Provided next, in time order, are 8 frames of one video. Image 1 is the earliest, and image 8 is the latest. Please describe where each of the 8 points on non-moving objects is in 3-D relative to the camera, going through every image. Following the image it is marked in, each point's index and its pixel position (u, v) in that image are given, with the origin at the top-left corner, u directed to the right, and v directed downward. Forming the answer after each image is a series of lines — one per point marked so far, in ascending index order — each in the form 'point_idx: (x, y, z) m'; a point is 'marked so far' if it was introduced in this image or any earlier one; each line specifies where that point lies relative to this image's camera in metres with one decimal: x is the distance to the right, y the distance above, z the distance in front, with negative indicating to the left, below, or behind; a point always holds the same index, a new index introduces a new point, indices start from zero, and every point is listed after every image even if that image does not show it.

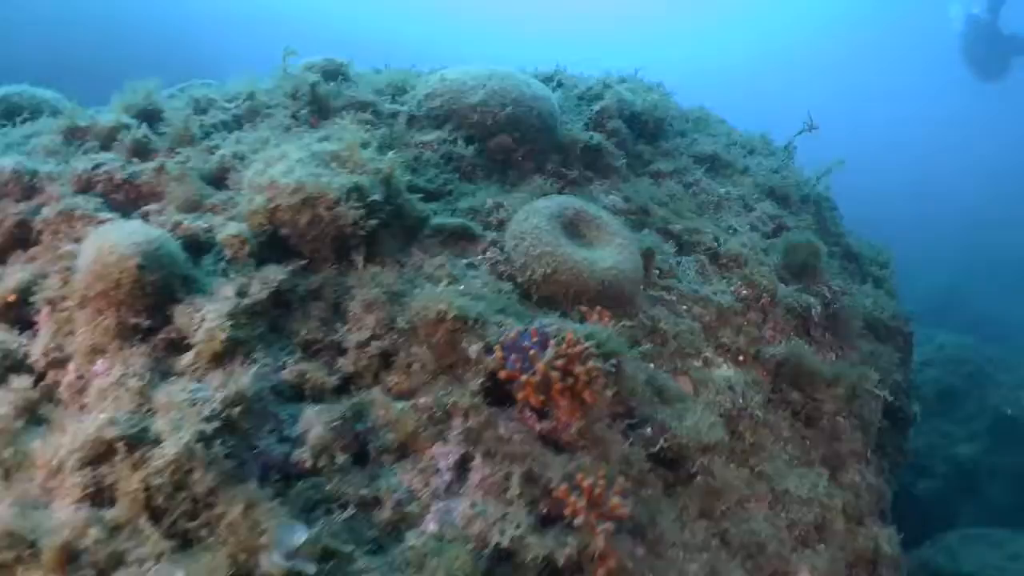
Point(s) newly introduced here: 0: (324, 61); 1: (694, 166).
0: (-2.7, +3.3, +7.2) m
1: (+2.6, +1.7, +7.1) m
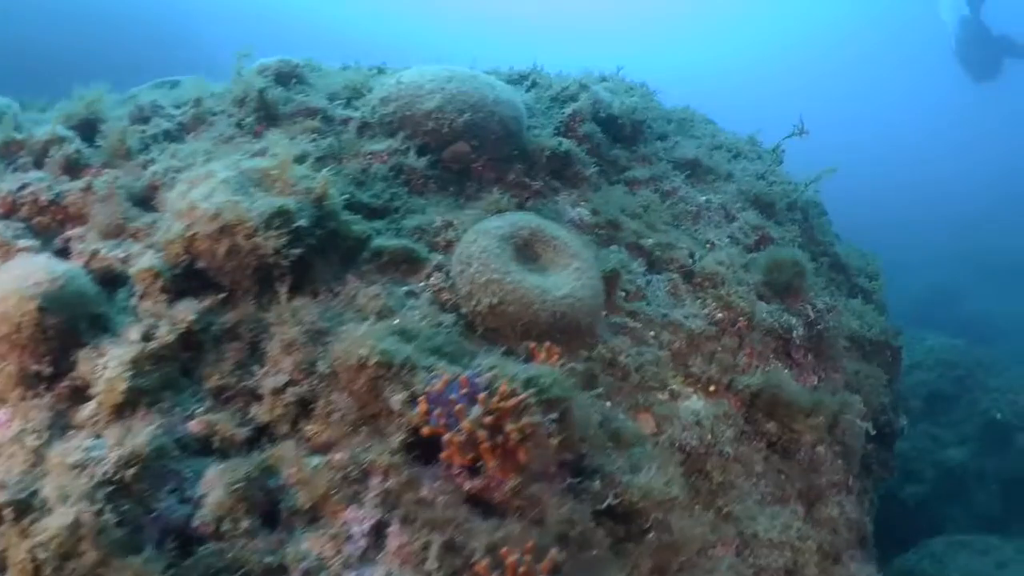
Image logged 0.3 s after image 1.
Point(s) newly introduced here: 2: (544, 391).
0: (-3.2, +3.1, +6.8) m
1: (+2.1, +1.5, +6.6) m
2: (+0.2, -0.8, +3.7) m
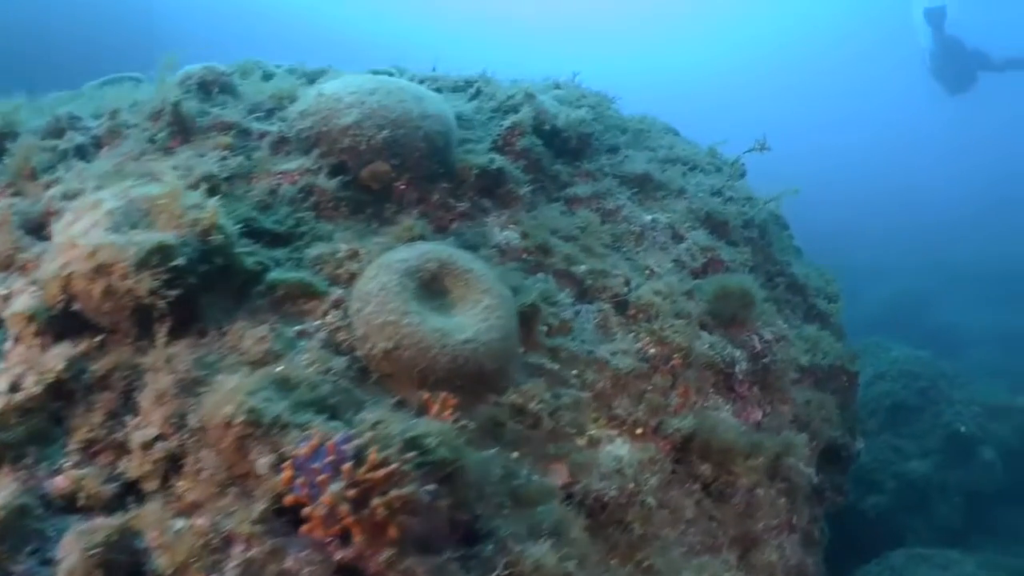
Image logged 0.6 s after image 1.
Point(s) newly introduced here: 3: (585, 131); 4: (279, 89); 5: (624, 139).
0: (-4.0, +2.8, +6.4) m
1: (+1.3, +1.2, +6.2) m
2: (-0.6, -1.2, +3.4) m
3: (+1.0, +2.1, +6.4) m
4: (-3.0, +2.6, +6.4) m
5: (+1.6, +2.1, +7.3) m
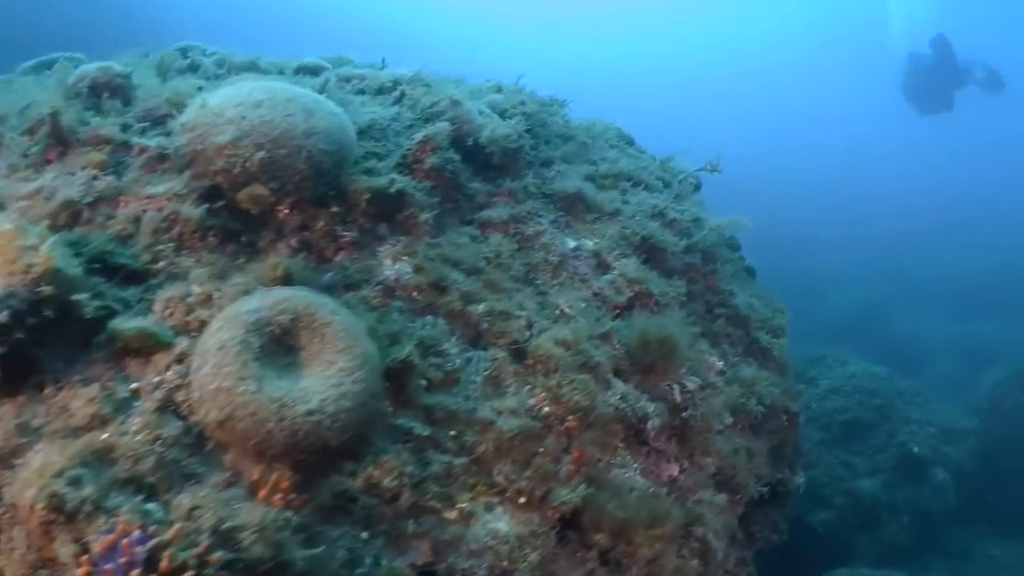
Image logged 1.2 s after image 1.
0: (-4.9, +2.6, +5.8) m
1: (+0.4, +0.9, +5.6) m
2: (-1.7, -1.6, +3.0) m
3: (+0.1, +1.7, +5.8) m
4: (-4.0, +2.4, +5.9) m
5: (+0.7, +1.8, +6.6) m
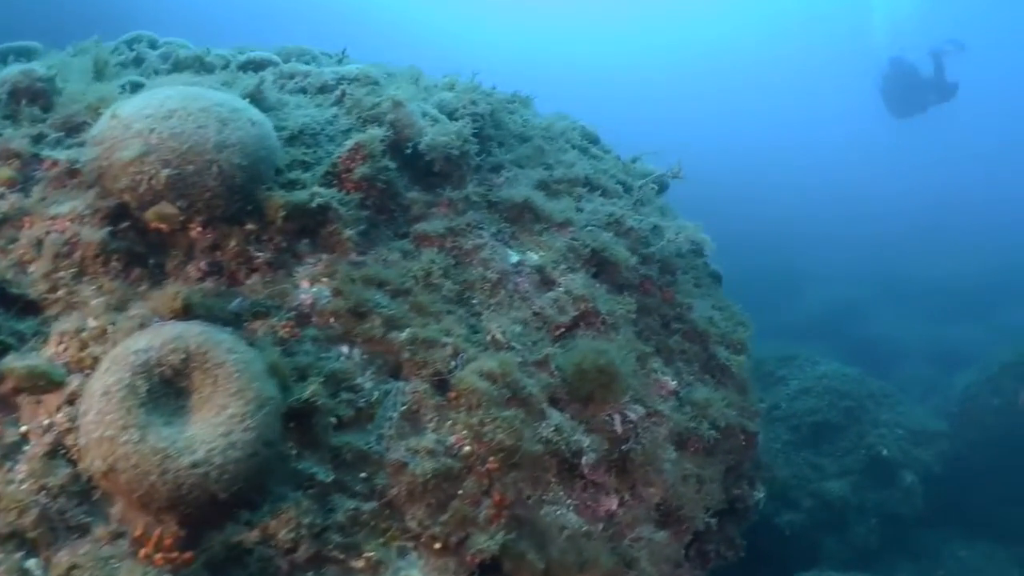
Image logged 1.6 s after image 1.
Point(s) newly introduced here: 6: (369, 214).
0: (-5.6, +2.4, +5.5) m
1: (-0.3, +0.7, +5.2) m
2: (-2.4, -2.0, +2.8) m
3: (-0.6, +1.6, +5.4) m
4: (-4.6, +2.2, +5.5) m
5: (+0.1, +1.7, +6.2) m
6: (-1.4, +0.7, +4.9) m
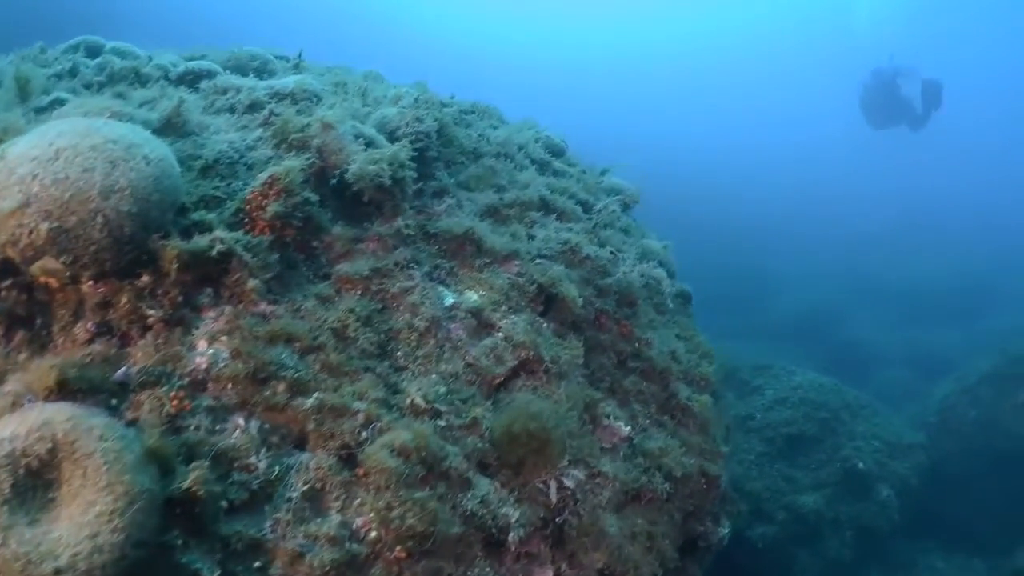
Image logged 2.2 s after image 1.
0: (-6.2, +1.9, +5.1) m
1: (-0.9, +0.3, +4.7) m
2: (-3.1, -2.5, +2.5) m
3: (-1.2, +1.1, +4.9) m
4: (-5.3, +1.7, +5.1) m
5: (-0.6, +1.3, +5.7) m
6: (-2.1, +0.3, +4.5) m
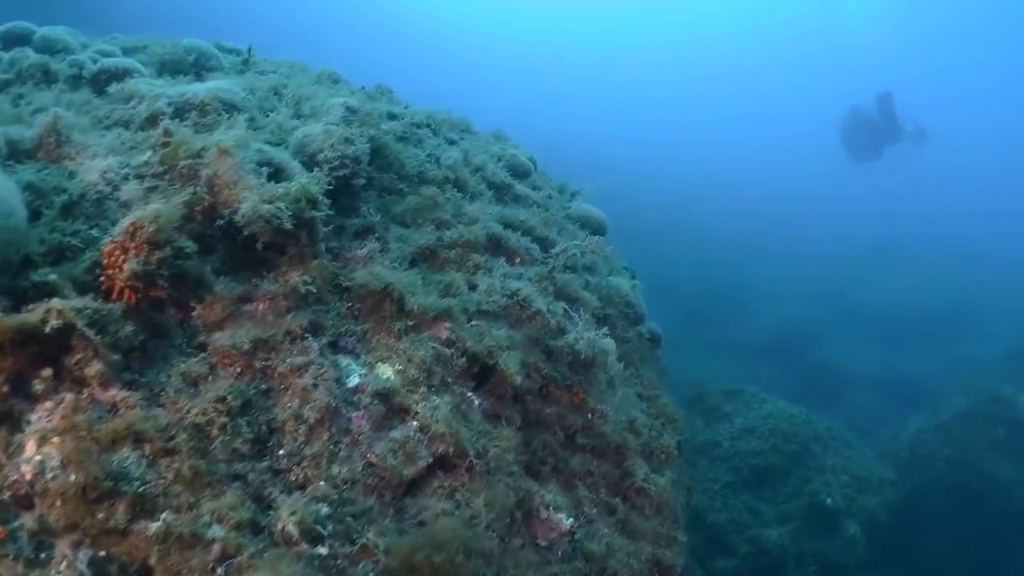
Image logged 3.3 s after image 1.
0: (-6.8, +1.5, +4.2) m
1: (-1.6, -0.3, +4.0) m
2: (-3.7, -3.1, +1.9) m
3: (-1.8, +0.6, +4.1) m
4: (-5.9, +1.2, +4.3) m
5: (-1.2, +0.8, +4.9) m
6: (-2.7, -0.3, +3.7) m
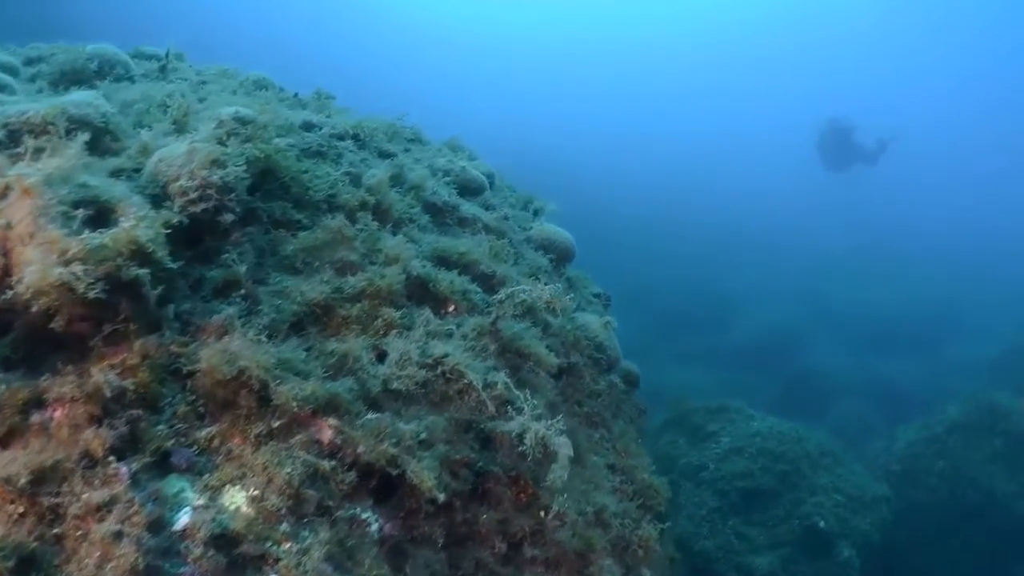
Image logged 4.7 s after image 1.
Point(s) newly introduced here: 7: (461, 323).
0: (-7.4, +0.7, +3.1) m
1: (-2.1, -0.9, +2.9) m
2: (-4.2, -3.7, +0.8) m
3: (-2.4, 0.0, +3.0) m
4: (-6.5, +0.5, +3.2) m
5: (-1.8, +0.2, +3.8) m
6: (-3.2, -0.9, +2.6) m
7: (-0.4, -0.3, +3.9) m
